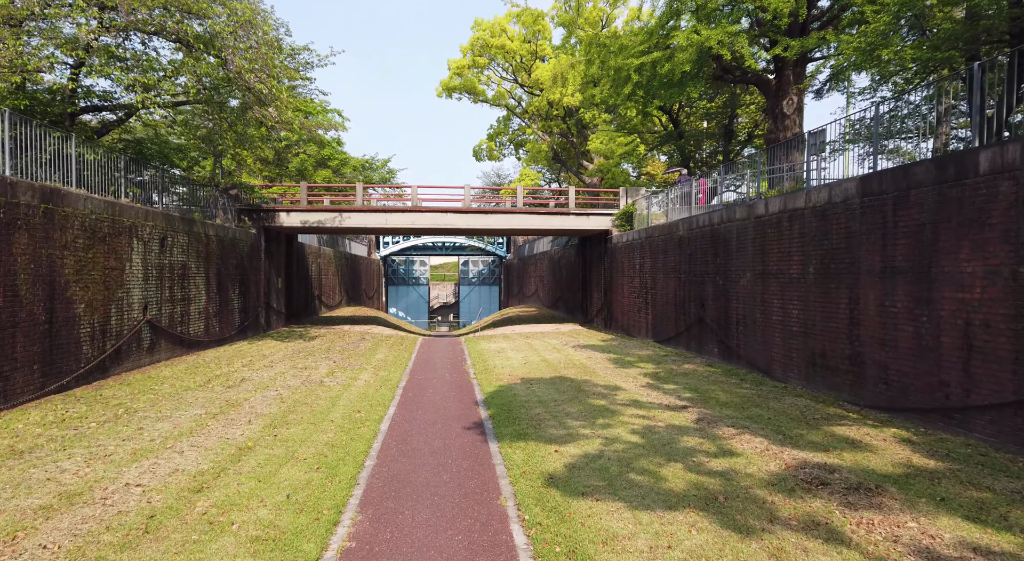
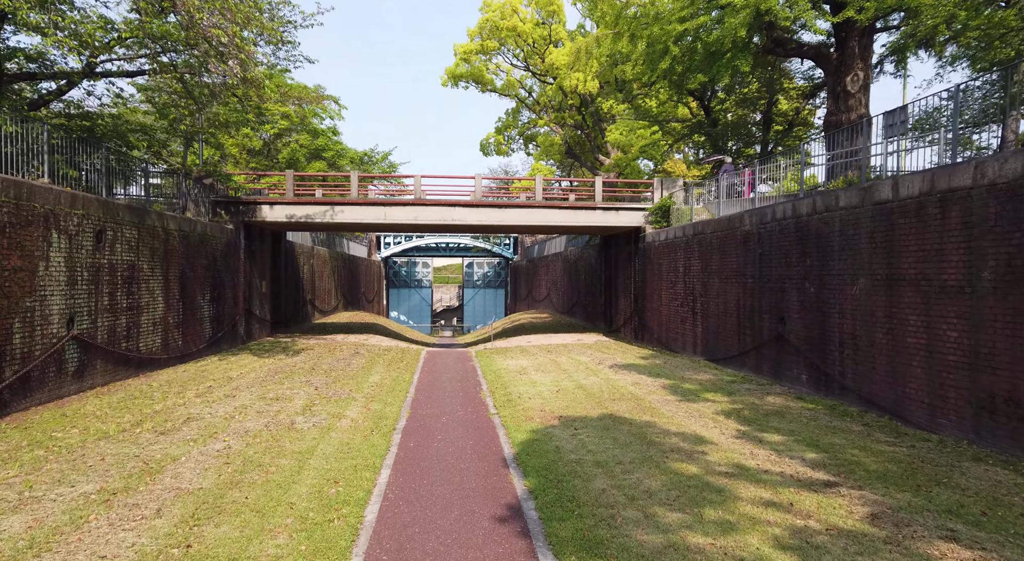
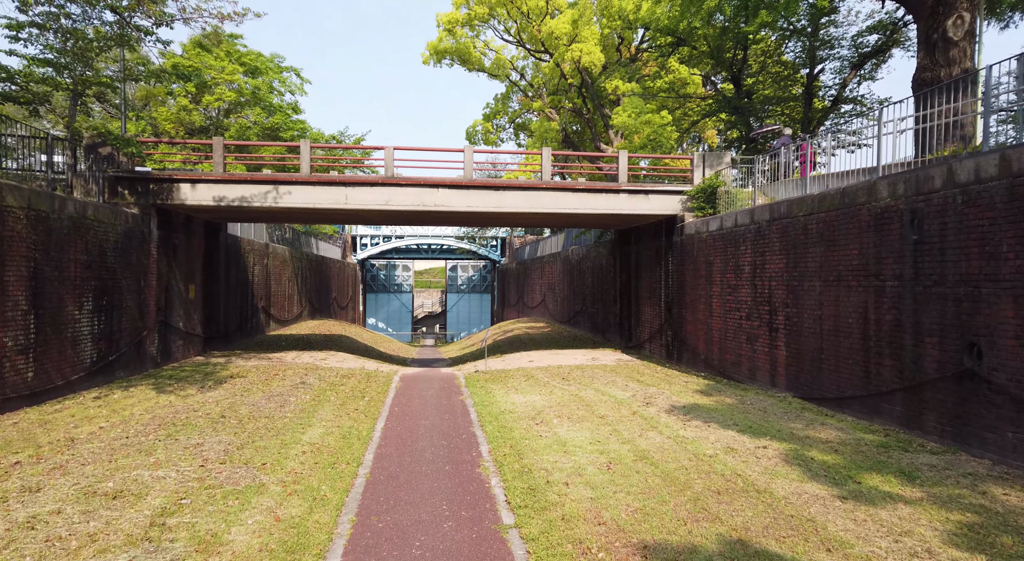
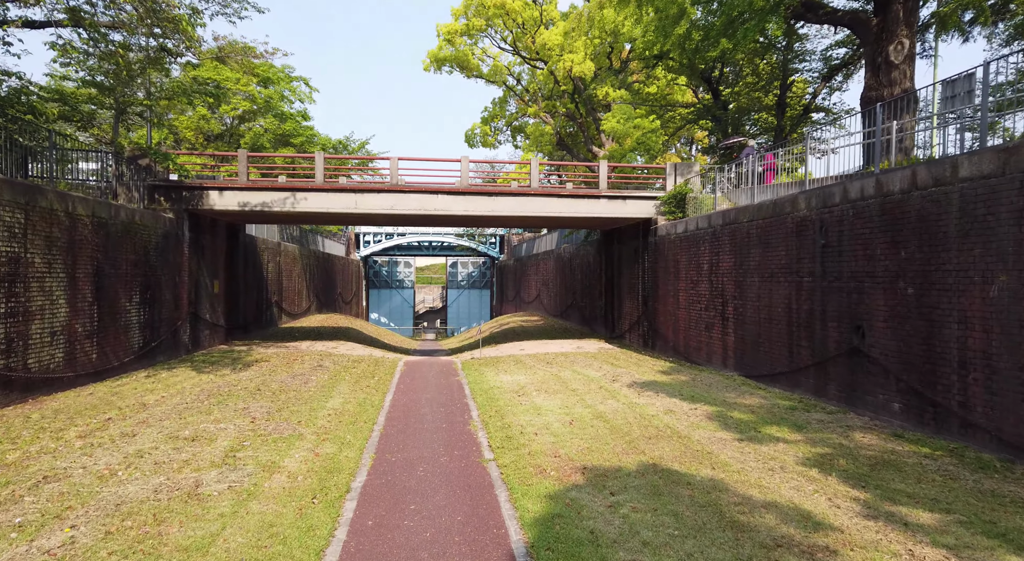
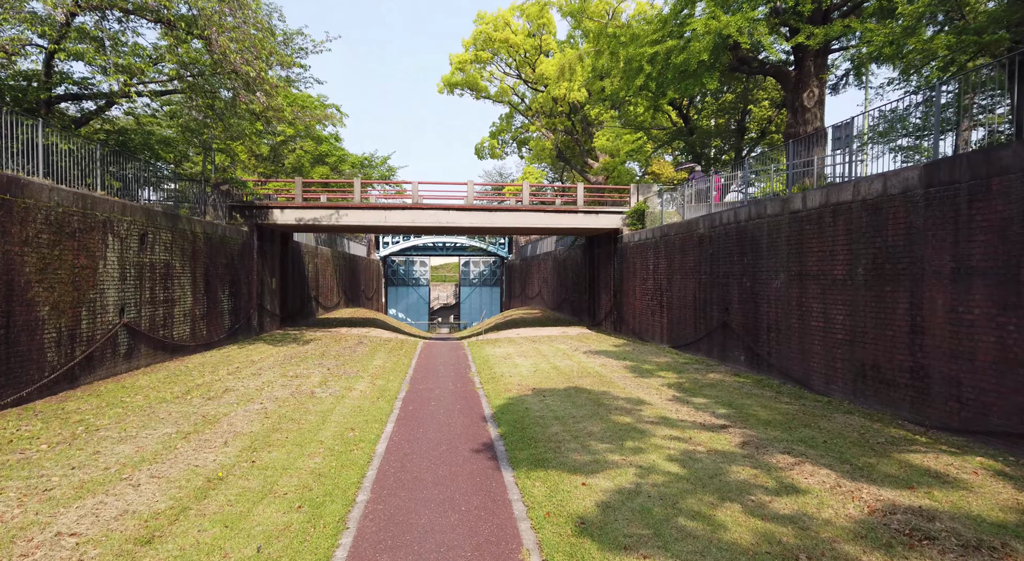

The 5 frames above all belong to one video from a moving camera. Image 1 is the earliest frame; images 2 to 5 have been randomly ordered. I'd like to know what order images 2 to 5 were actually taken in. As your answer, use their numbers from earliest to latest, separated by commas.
5, 2, 4, 3
